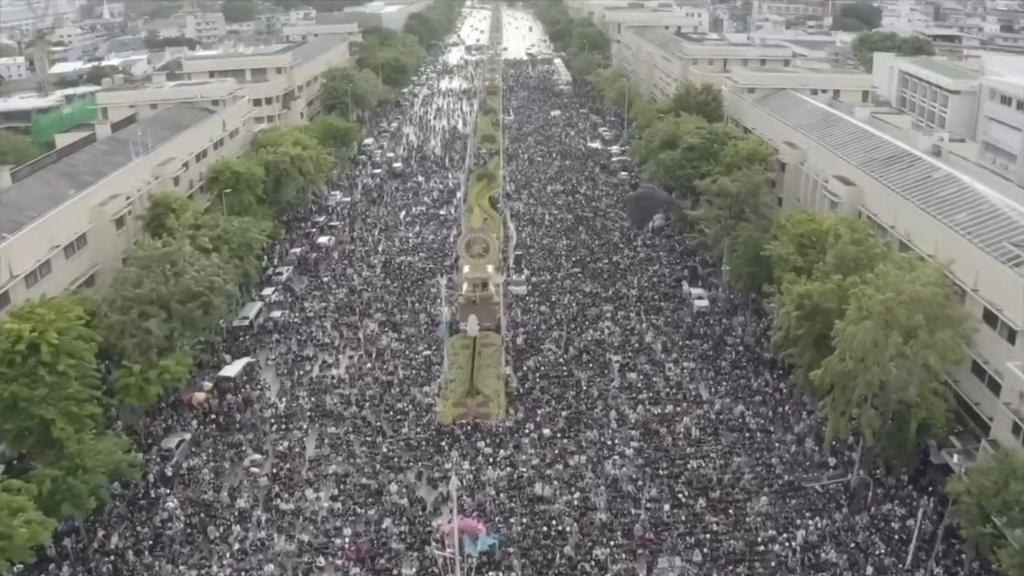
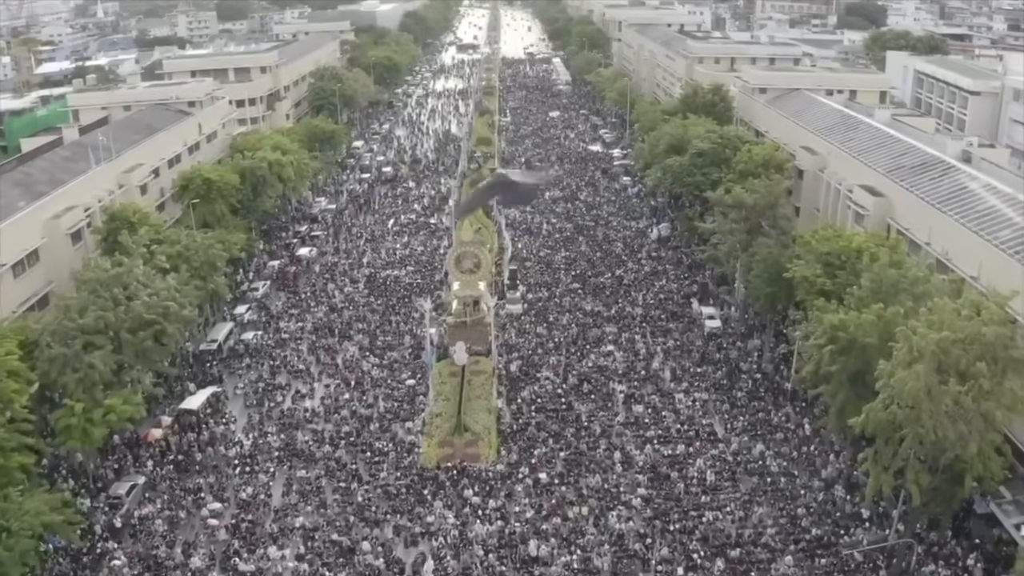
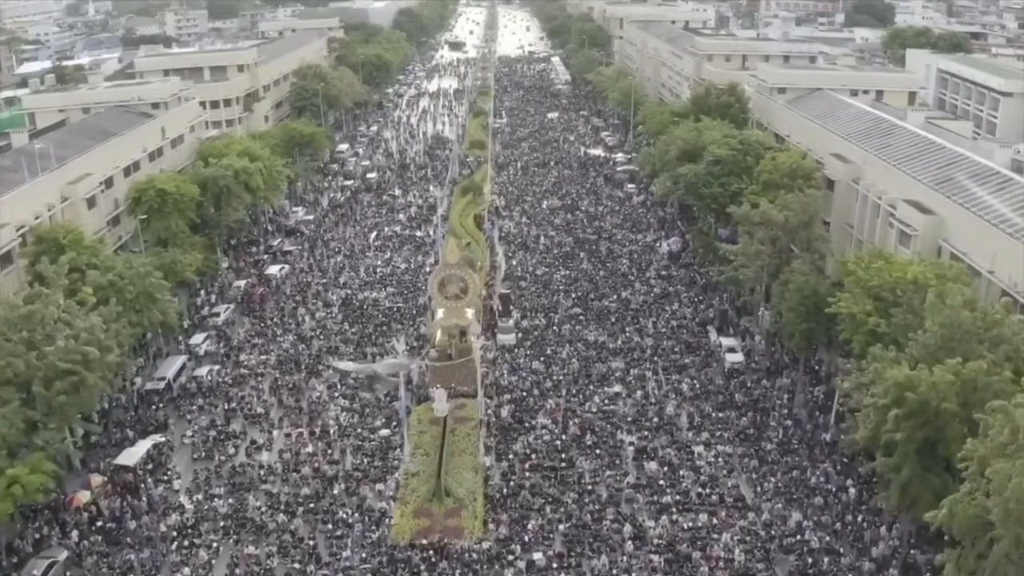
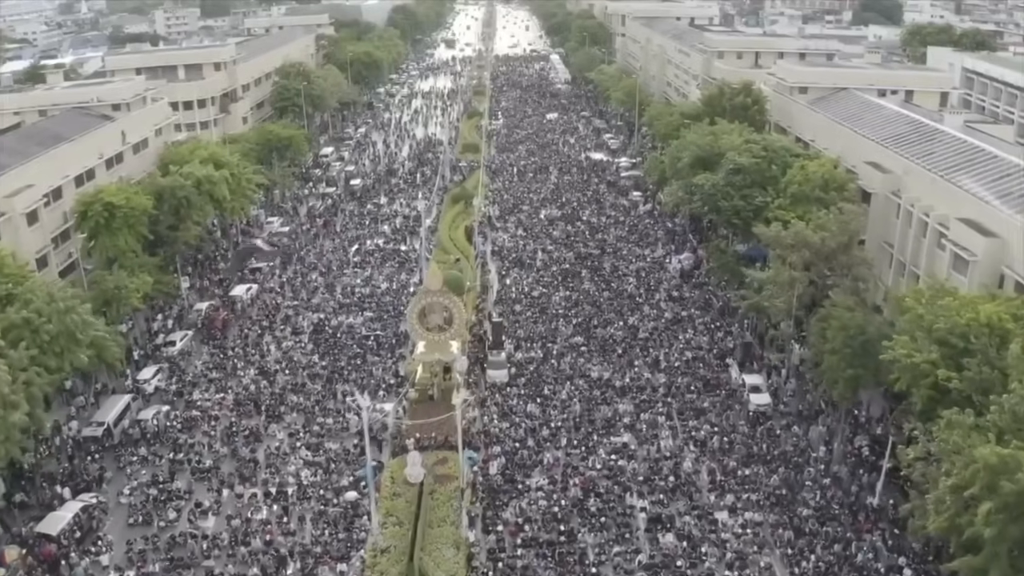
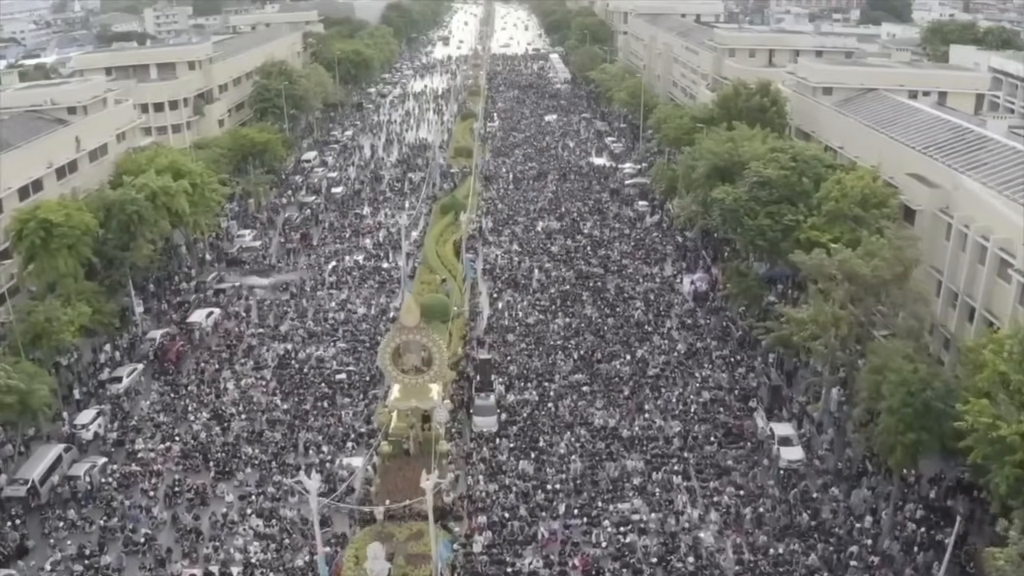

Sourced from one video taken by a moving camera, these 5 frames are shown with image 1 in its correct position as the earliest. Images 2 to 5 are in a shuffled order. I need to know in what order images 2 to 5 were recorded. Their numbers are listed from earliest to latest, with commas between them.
2, 3, 4, 5
